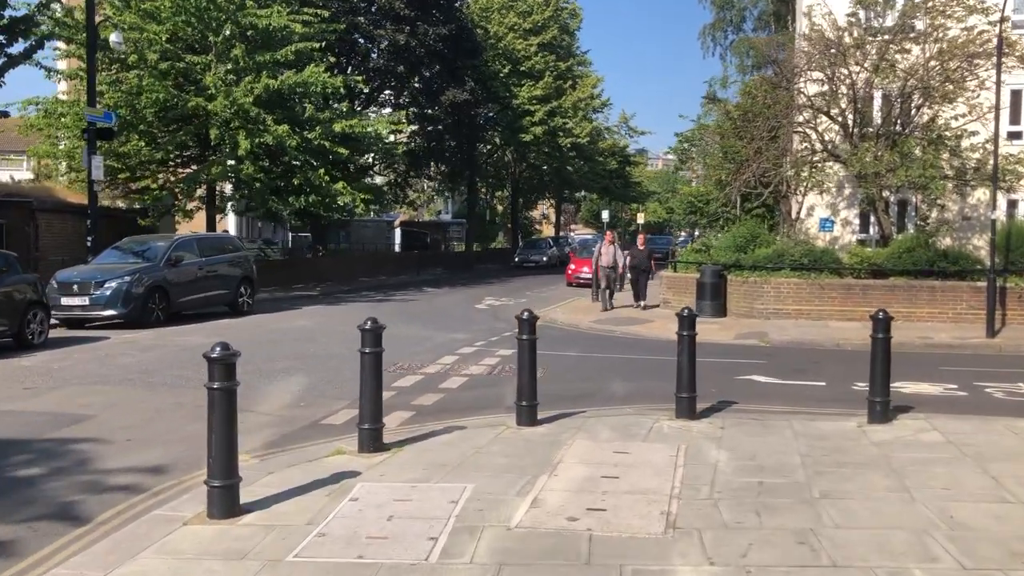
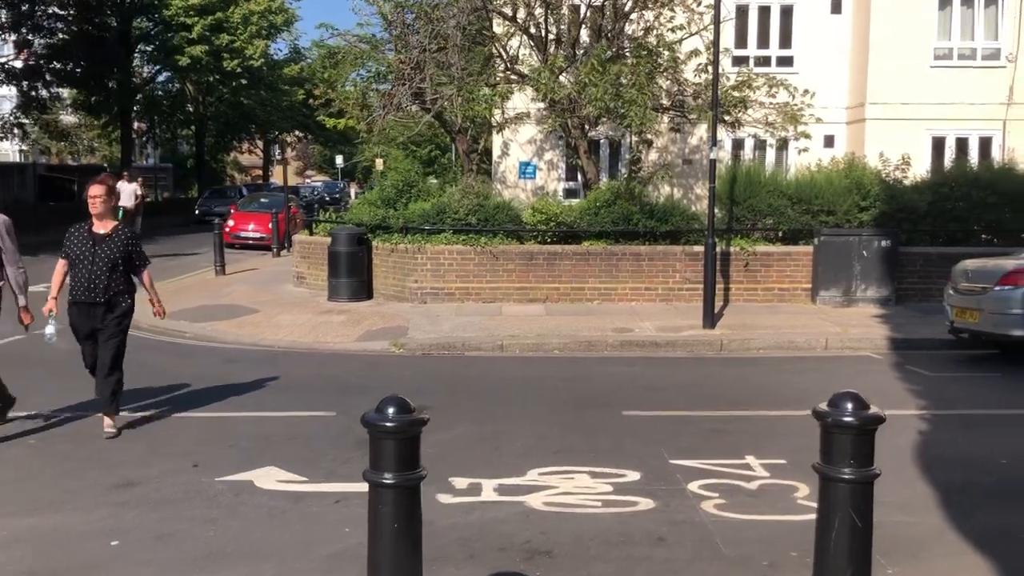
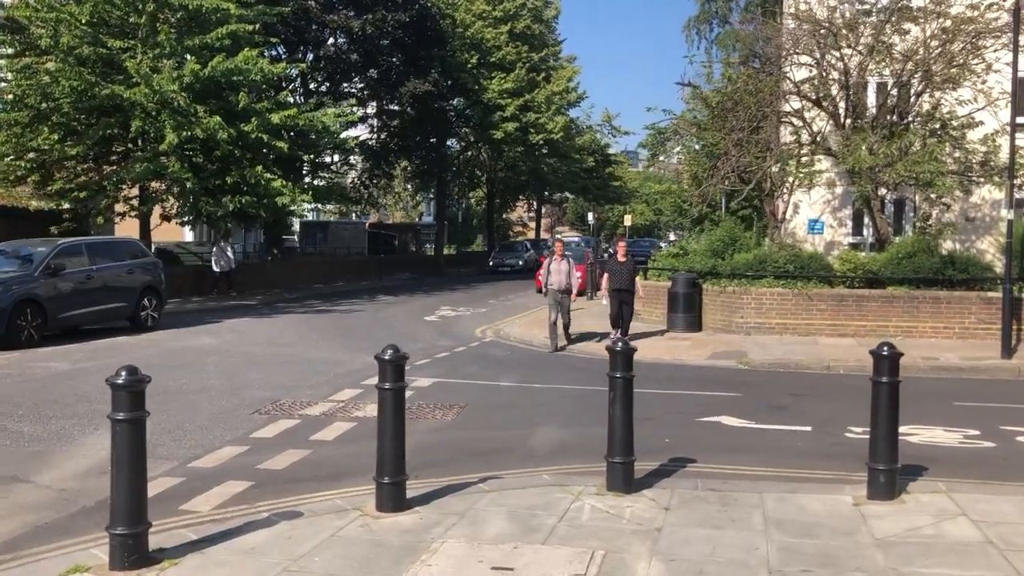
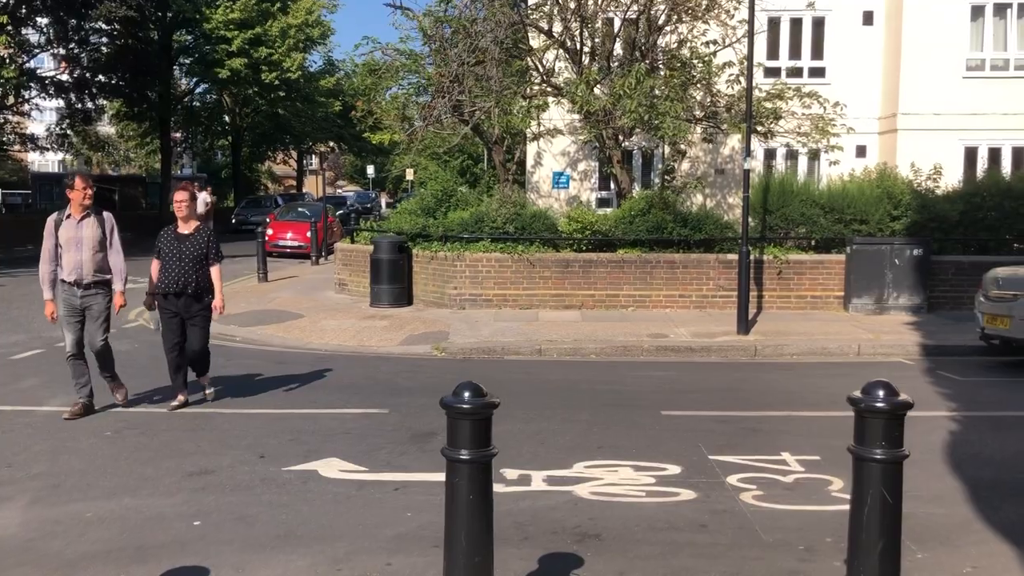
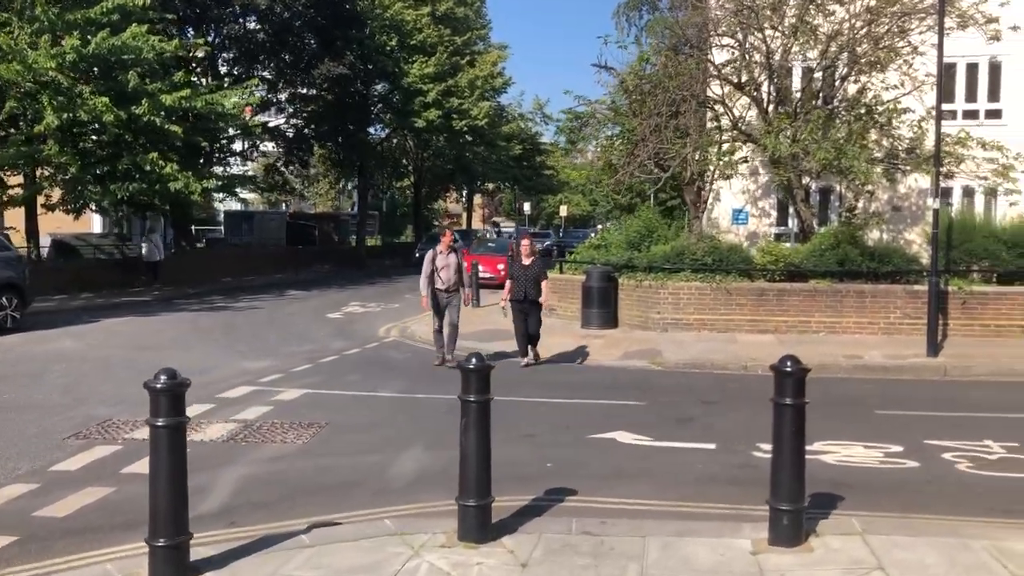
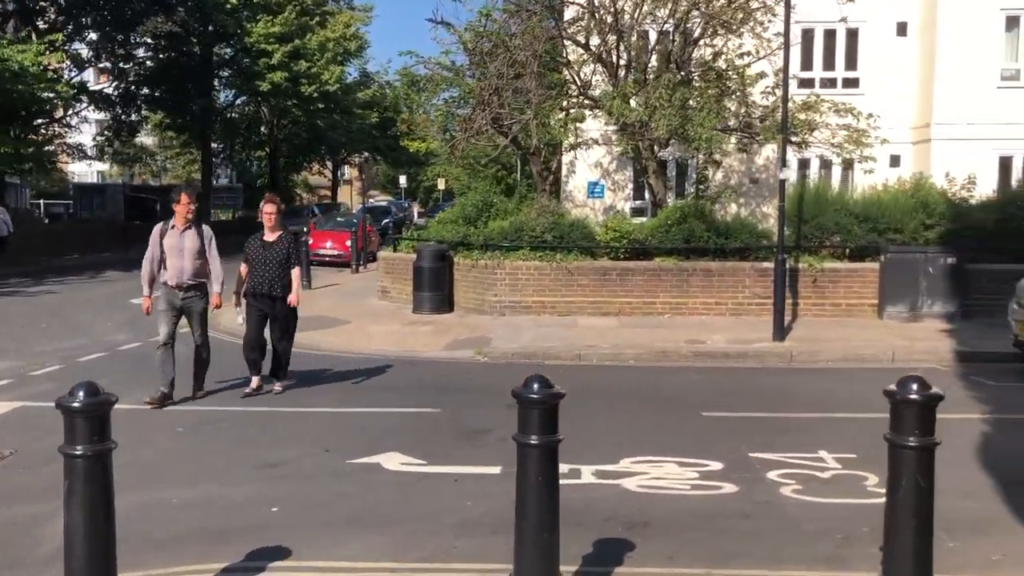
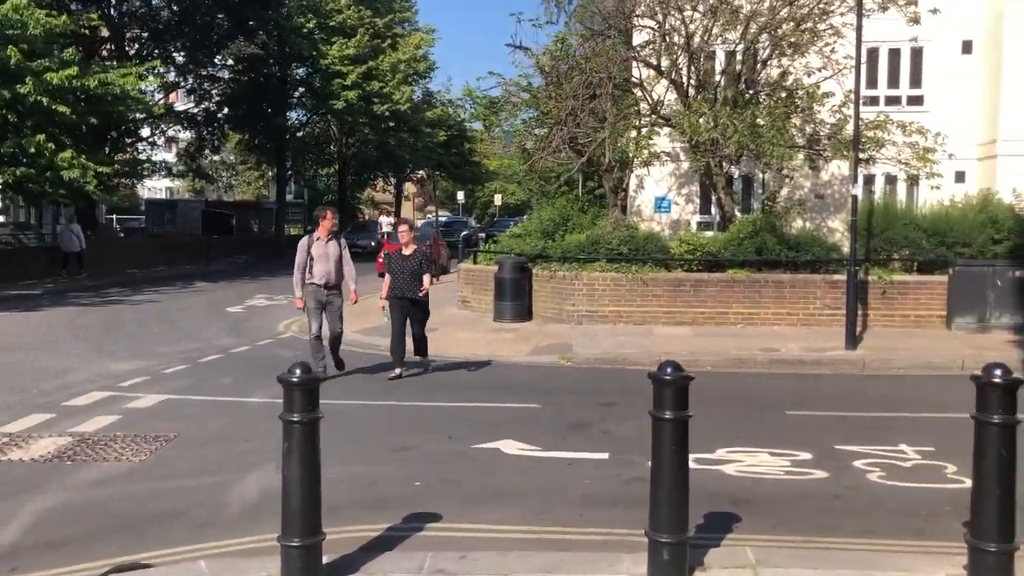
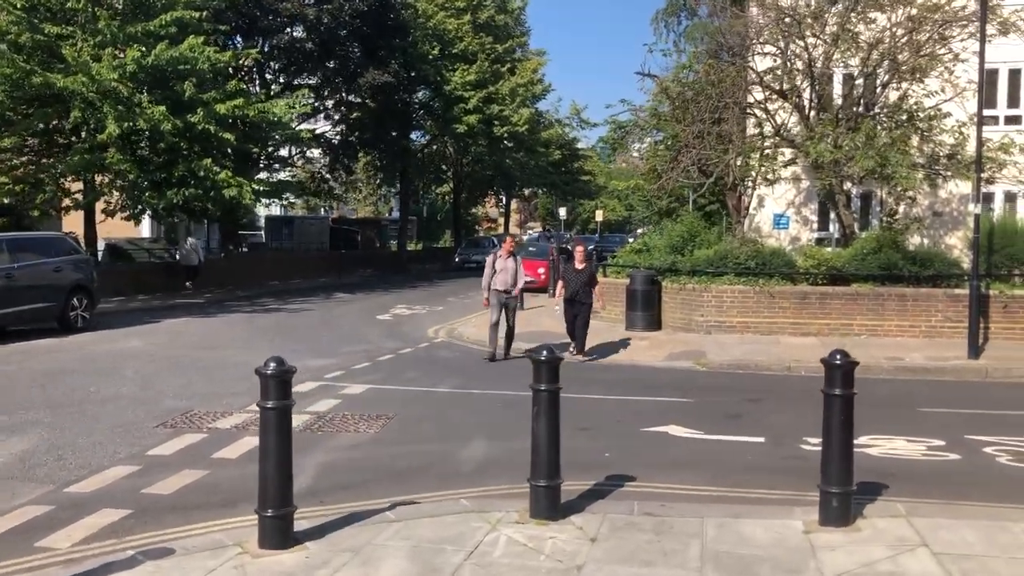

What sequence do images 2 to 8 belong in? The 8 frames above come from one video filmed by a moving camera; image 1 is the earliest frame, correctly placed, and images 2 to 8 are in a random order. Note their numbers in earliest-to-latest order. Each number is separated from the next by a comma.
3, 8, 5, 7, 6, 4, 2
